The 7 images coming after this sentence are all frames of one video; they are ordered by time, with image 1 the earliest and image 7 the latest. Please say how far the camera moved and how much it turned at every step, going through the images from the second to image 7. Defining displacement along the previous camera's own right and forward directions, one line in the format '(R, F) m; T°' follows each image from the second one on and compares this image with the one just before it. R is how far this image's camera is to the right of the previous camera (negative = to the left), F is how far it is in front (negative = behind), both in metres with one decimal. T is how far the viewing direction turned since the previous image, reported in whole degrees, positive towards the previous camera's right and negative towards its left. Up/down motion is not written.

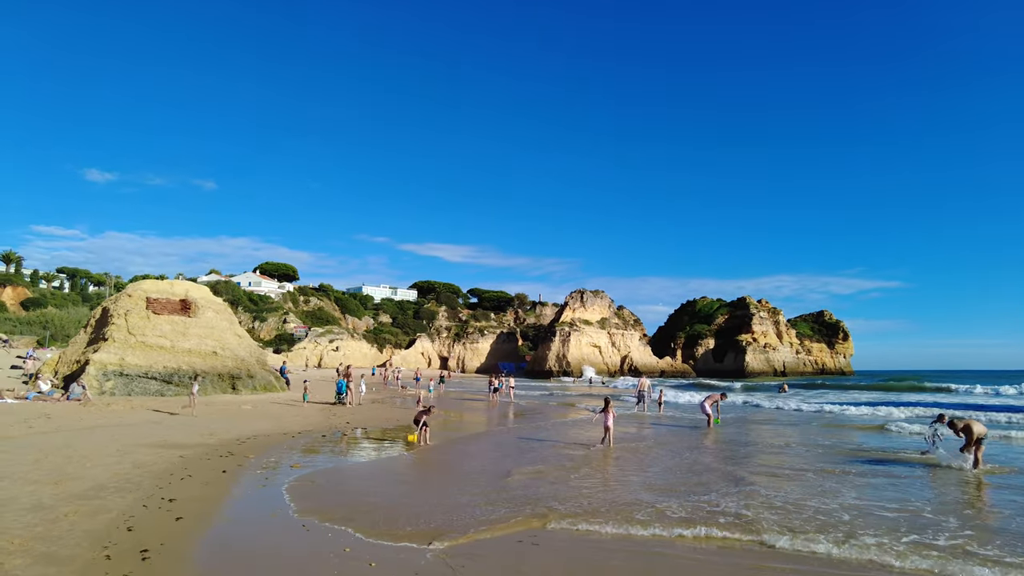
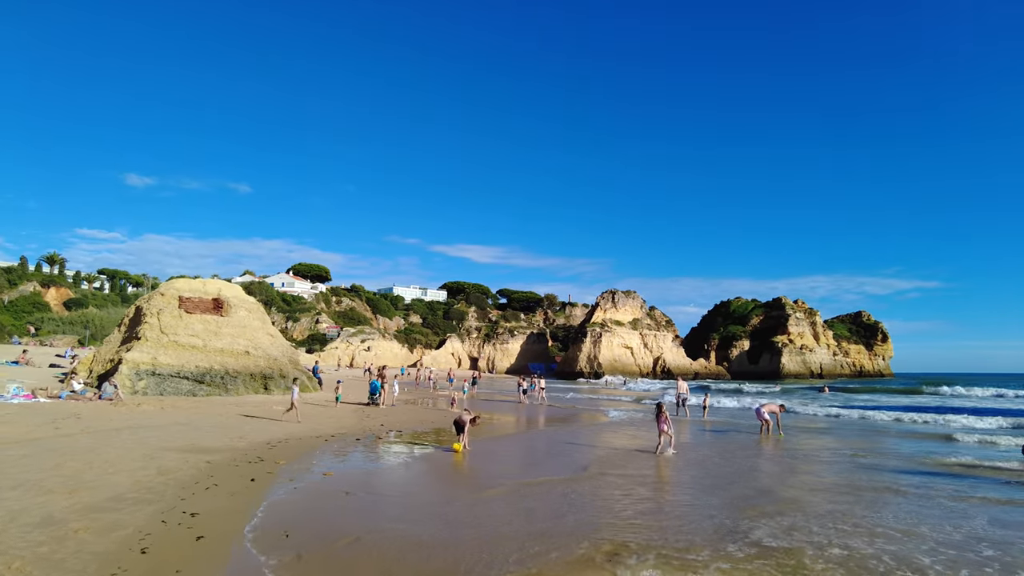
(-0.3, +0.8) m; -3°
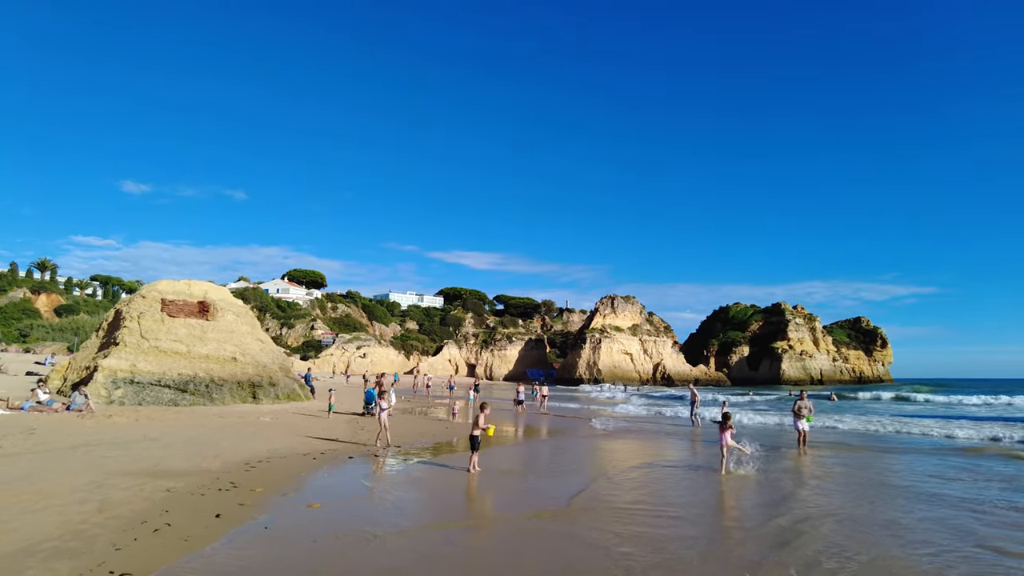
(-0.3, +1.3) m; 0°
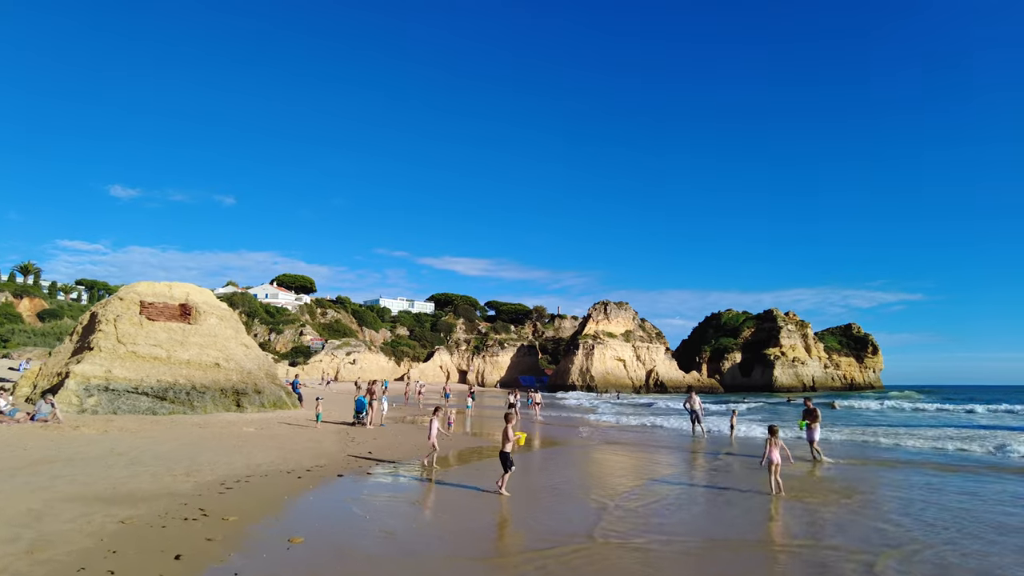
(-0.3, +0.9) m; +1°
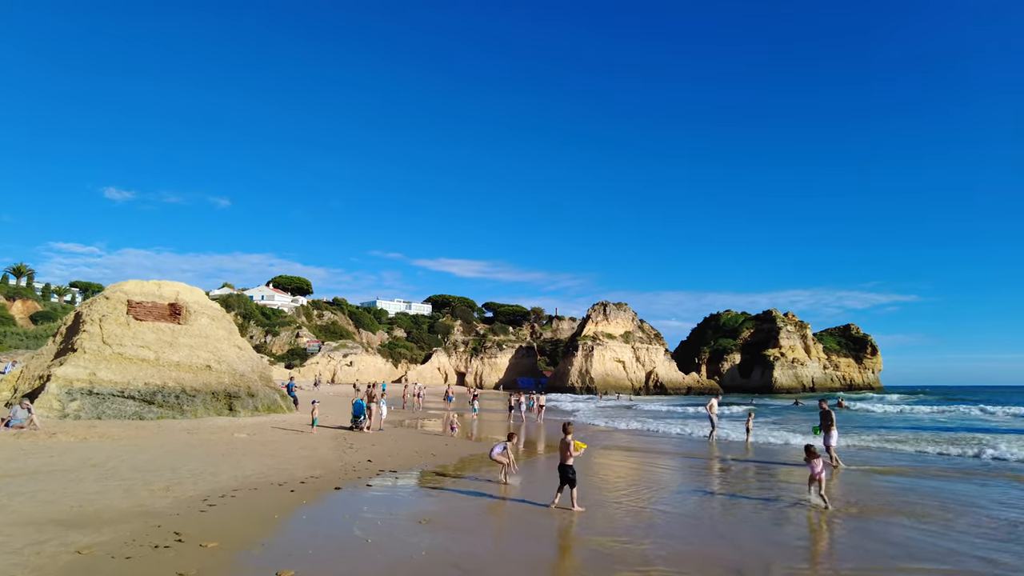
(-0.3, +0.8) m; 0°
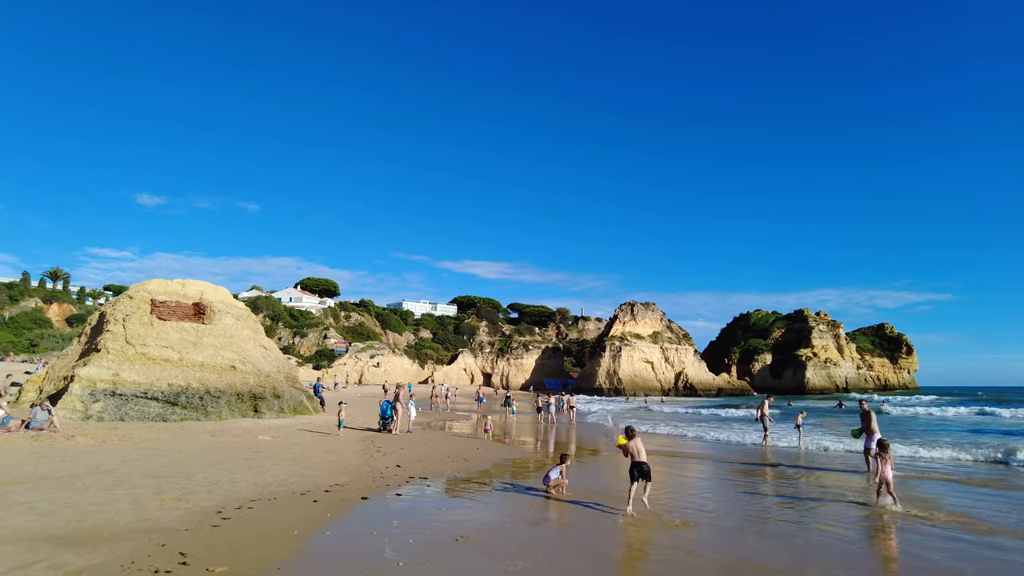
(-0.3, +0.9) m; -2°
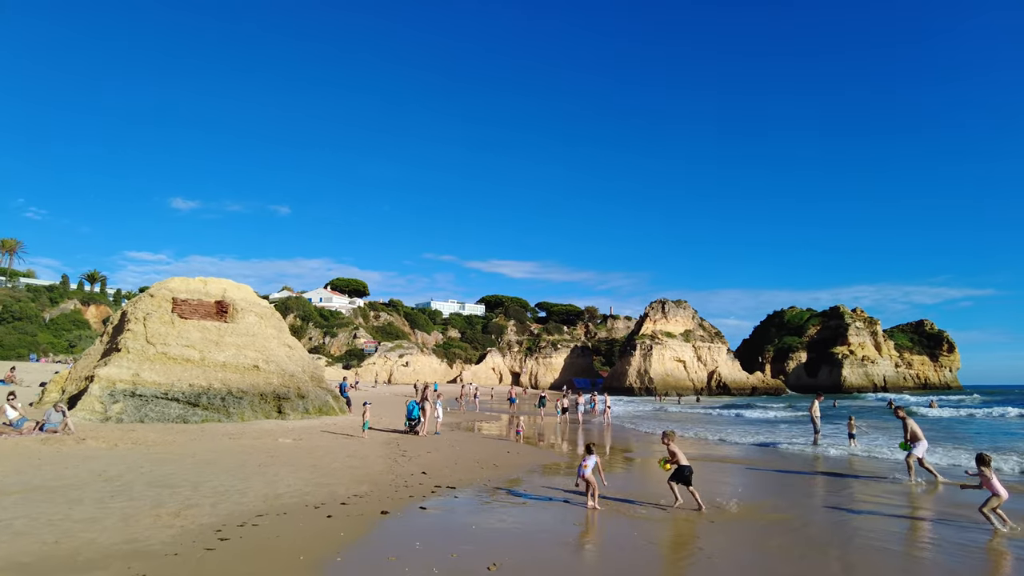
(-0.1, +1.0) m; -3°
